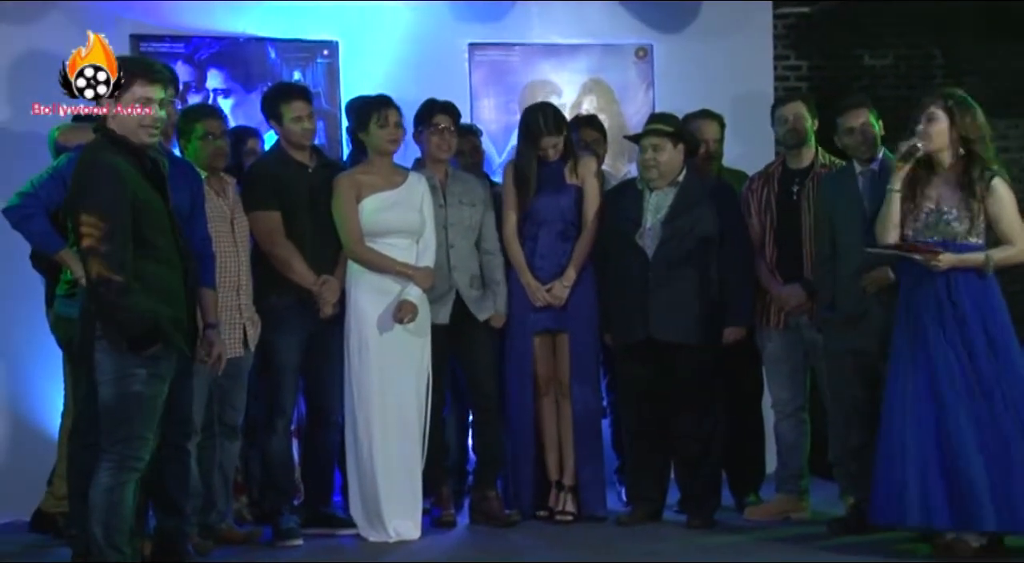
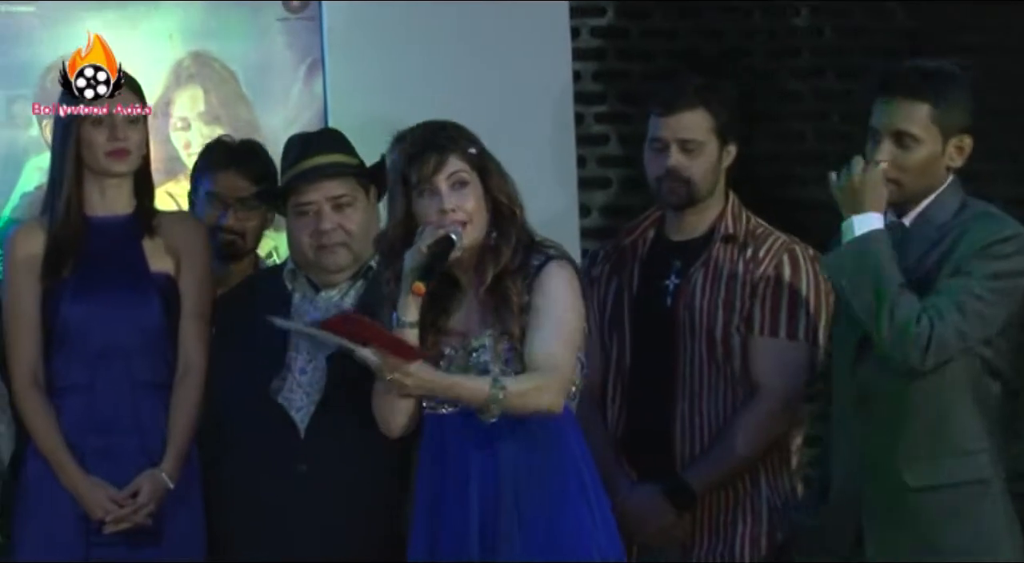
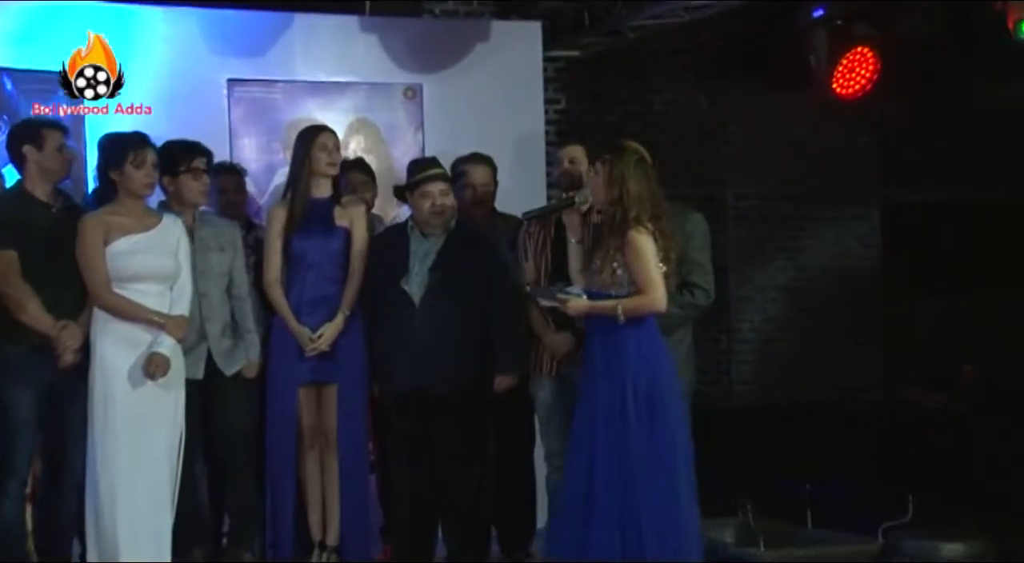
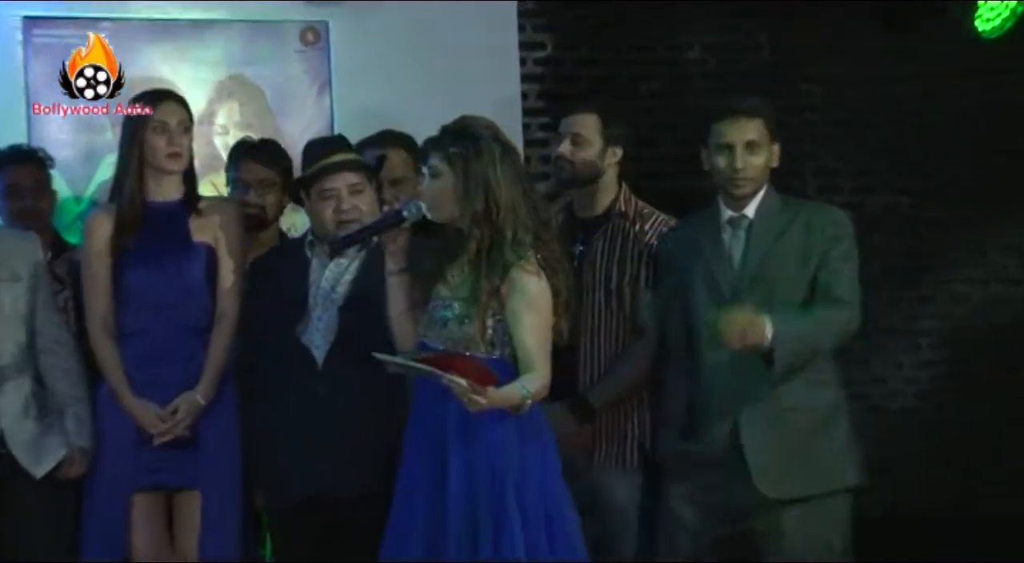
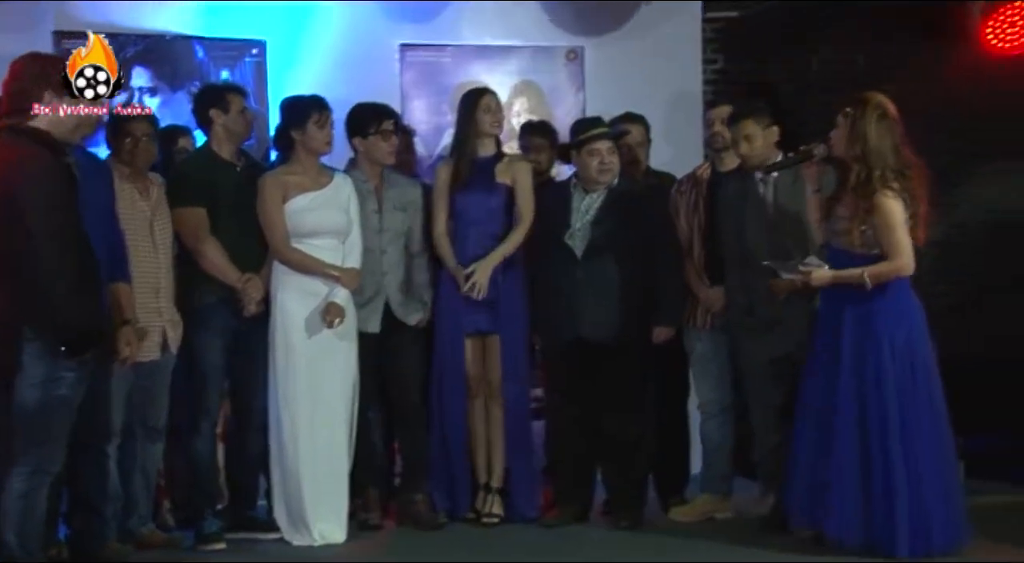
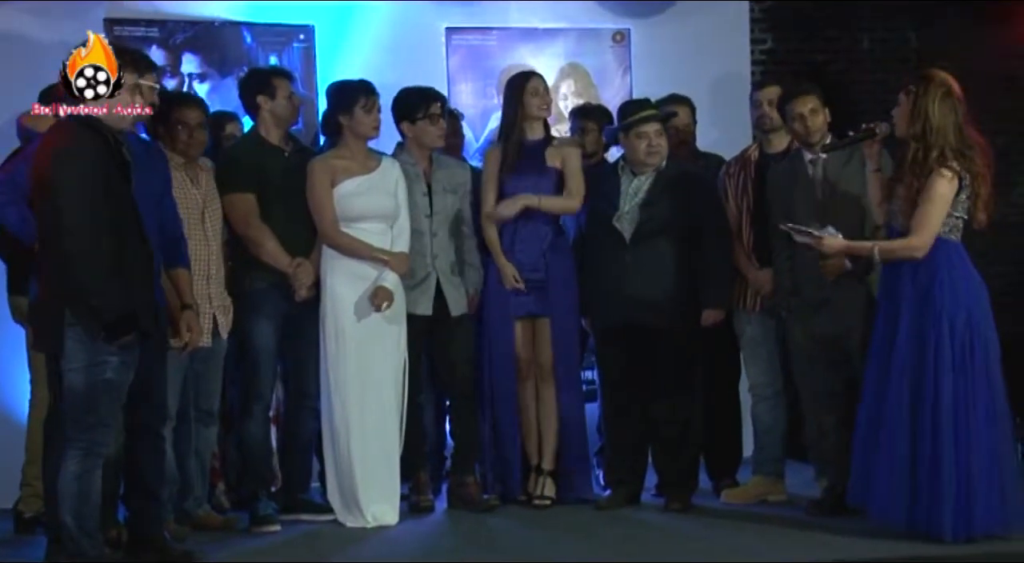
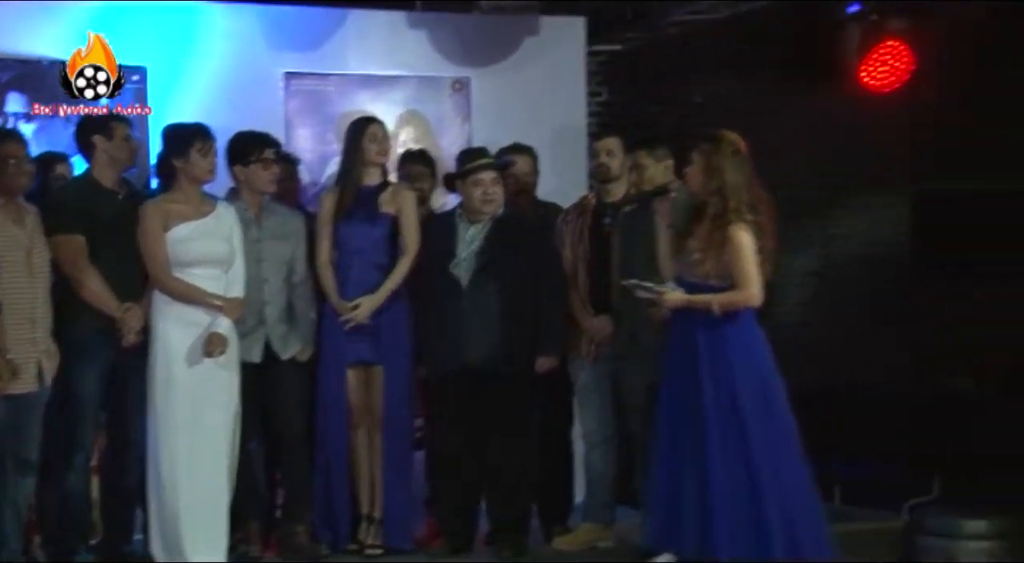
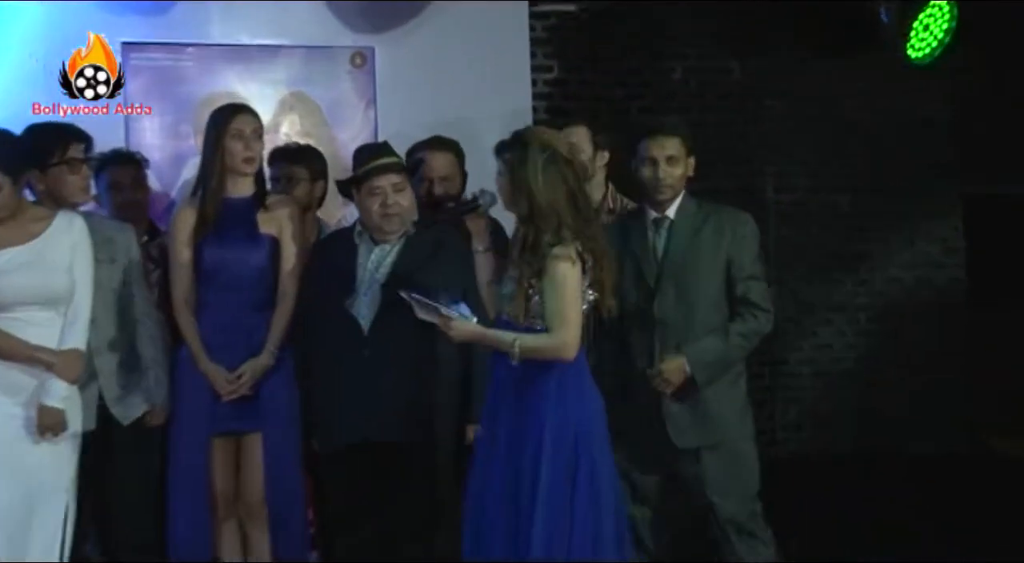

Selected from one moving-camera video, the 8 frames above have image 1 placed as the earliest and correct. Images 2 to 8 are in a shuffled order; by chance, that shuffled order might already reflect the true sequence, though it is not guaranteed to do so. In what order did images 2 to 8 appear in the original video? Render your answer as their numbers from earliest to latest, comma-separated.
6, 5, 7, 3, 8, 4, 2
